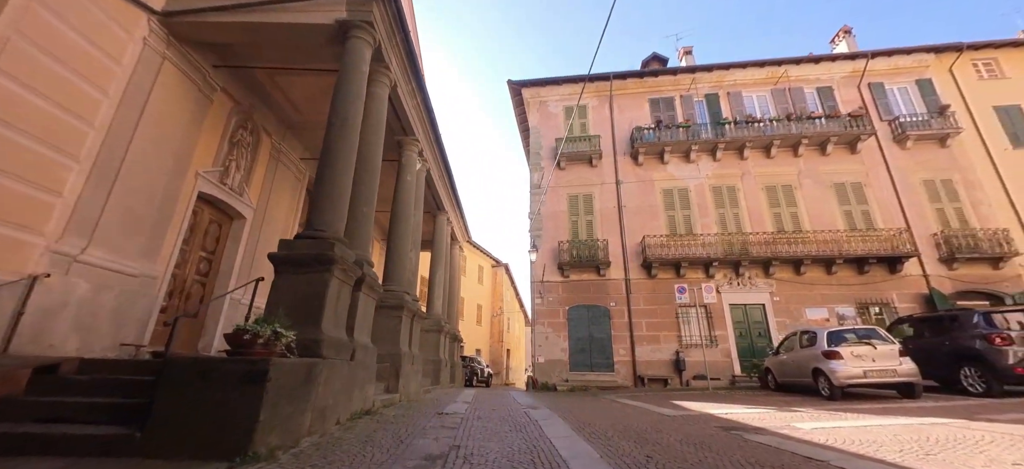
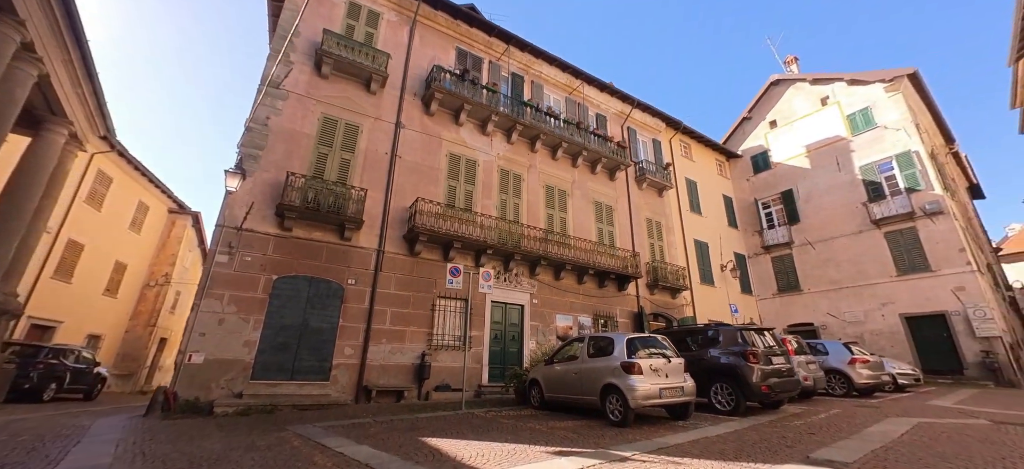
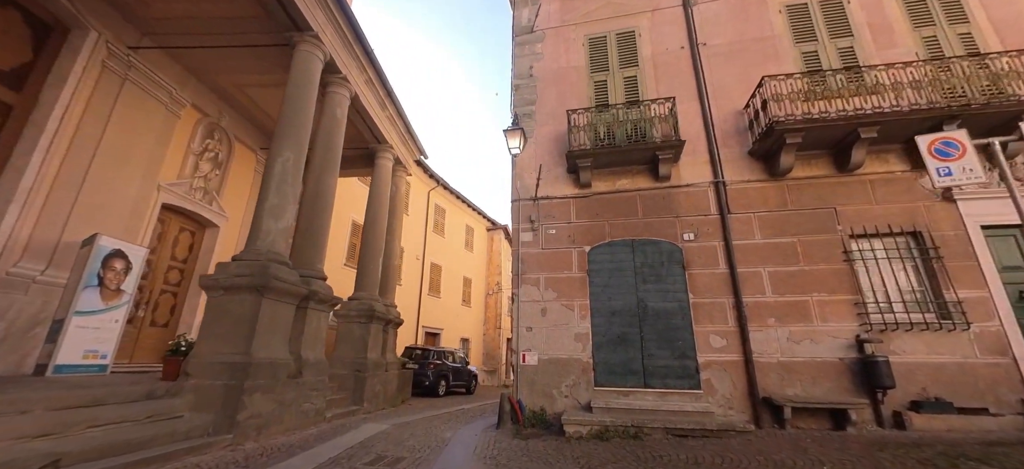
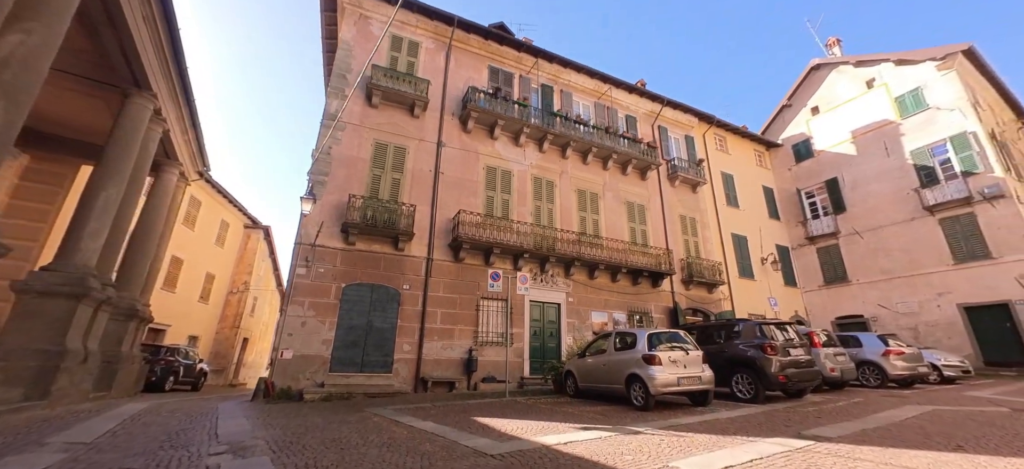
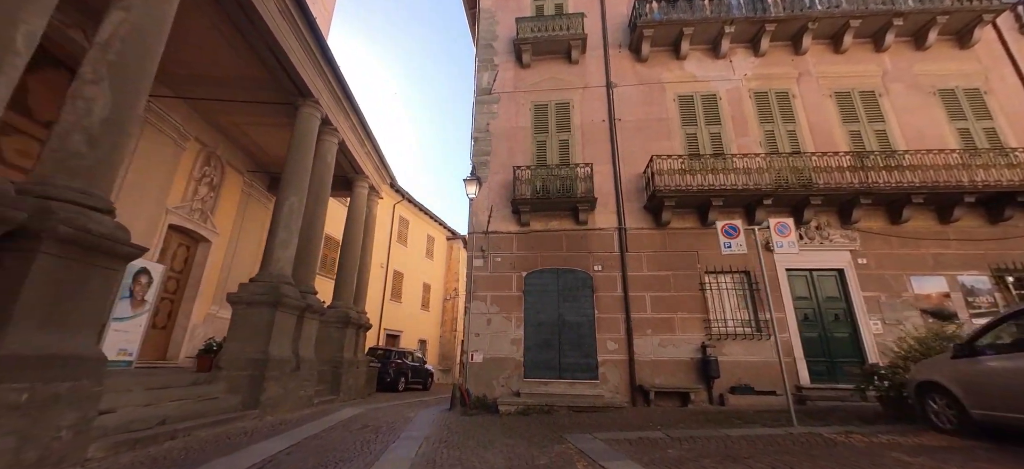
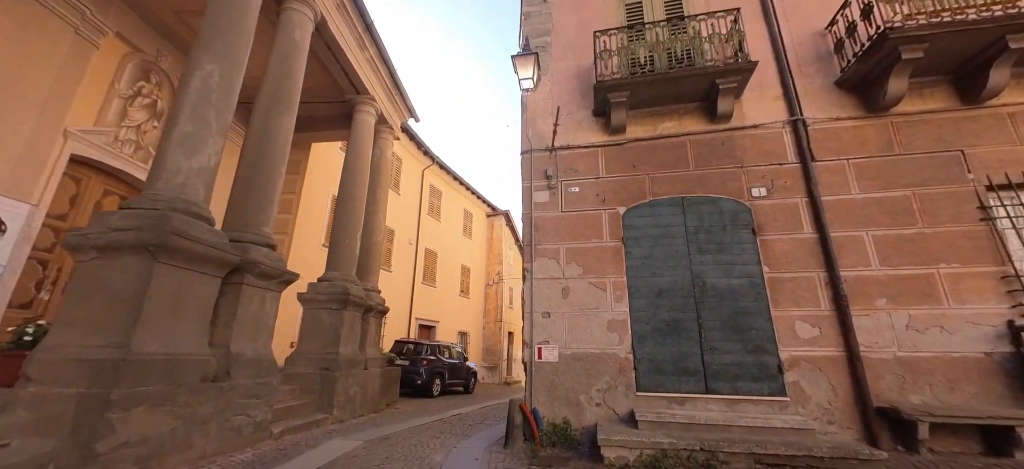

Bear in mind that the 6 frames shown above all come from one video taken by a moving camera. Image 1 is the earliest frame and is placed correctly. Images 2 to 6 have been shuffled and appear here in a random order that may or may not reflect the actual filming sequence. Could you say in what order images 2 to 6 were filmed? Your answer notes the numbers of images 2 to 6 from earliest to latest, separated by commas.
4, 2, 5, 3, 6
